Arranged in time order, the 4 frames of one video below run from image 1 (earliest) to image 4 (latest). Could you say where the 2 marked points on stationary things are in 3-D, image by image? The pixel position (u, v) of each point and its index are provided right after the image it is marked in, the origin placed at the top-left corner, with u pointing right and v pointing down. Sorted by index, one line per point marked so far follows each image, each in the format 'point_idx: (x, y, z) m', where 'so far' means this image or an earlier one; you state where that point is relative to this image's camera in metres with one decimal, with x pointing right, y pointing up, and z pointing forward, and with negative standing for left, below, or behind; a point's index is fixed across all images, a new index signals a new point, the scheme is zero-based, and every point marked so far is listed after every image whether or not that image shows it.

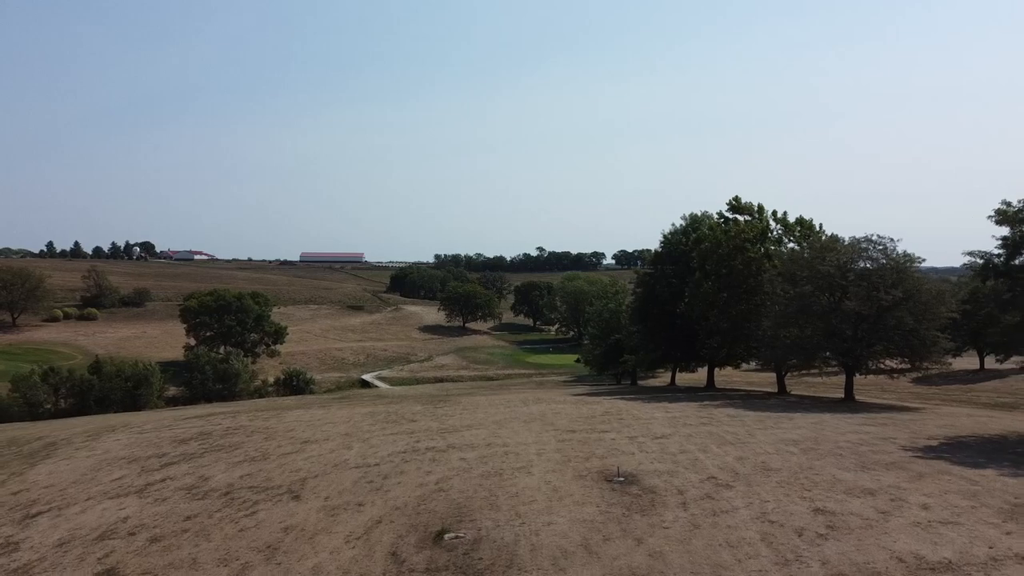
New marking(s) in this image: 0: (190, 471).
0: (-7.4, -4.2, +16.4) m
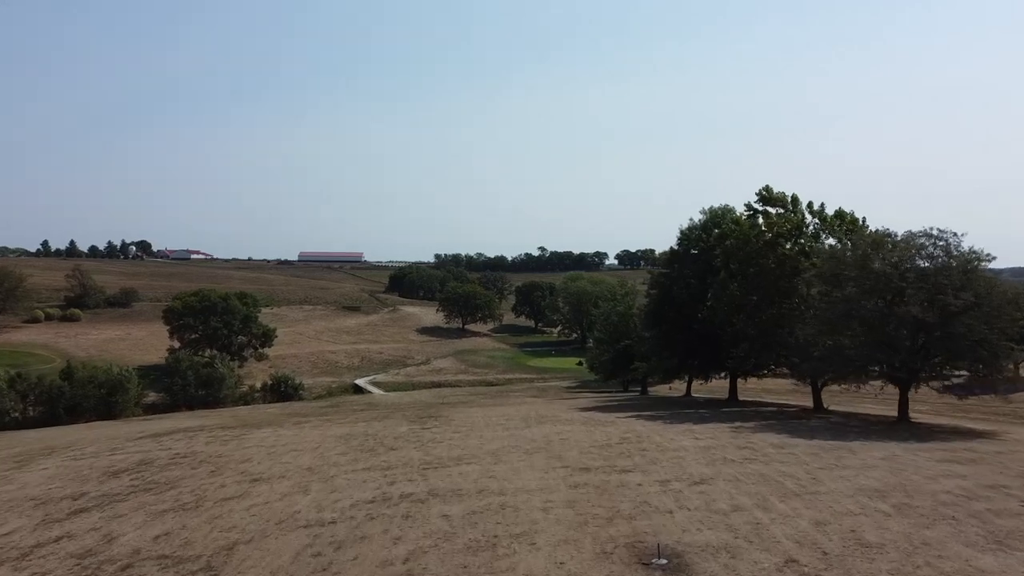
0: (-7.4, -4.2, +12.8) m
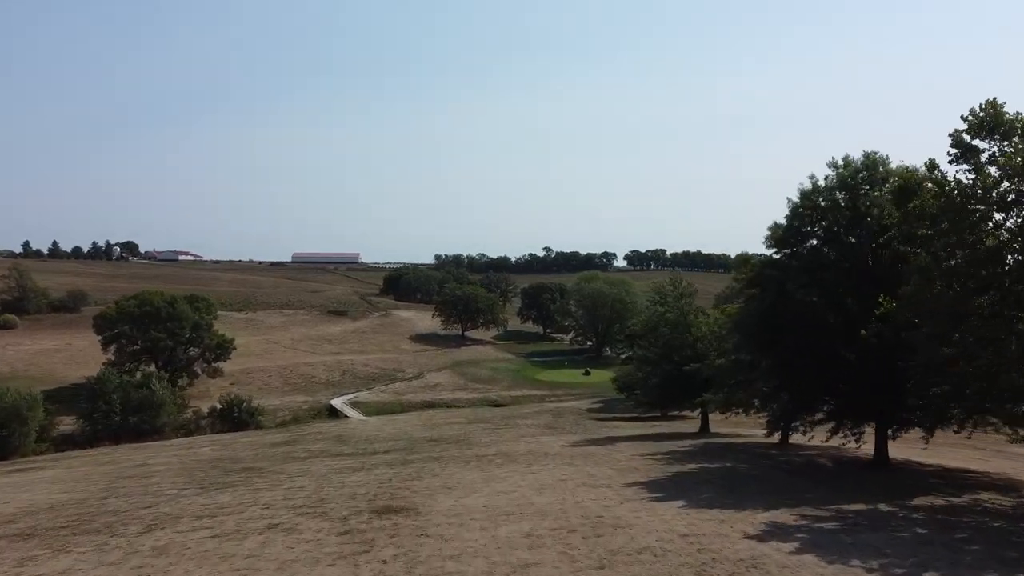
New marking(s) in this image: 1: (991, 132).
0: (-7.0, -4.1, +0.7) m
1: (+10.2, +3.3, +15.2) m
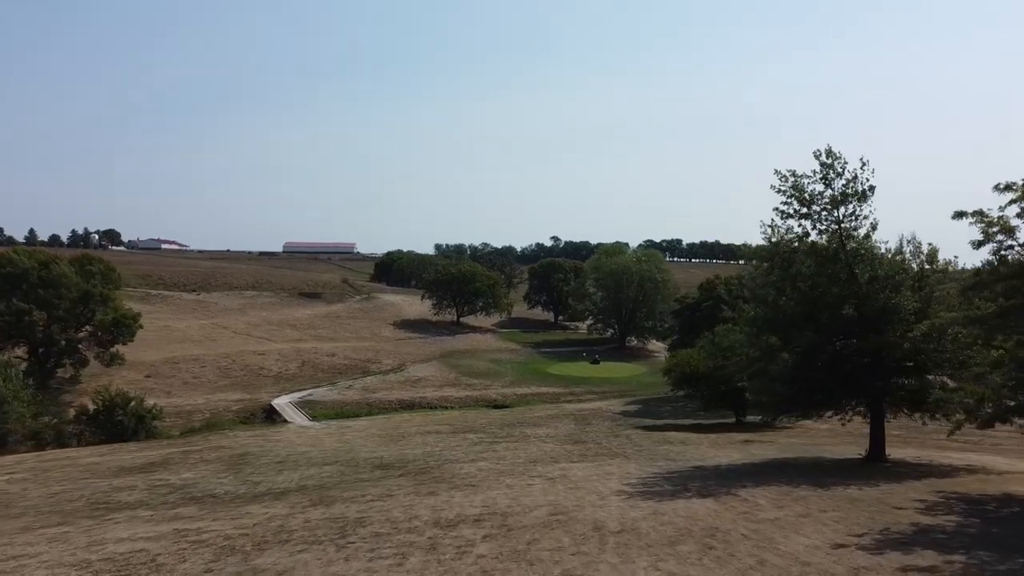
0: (-7.1, -1.6, -14.9) m
1: (+10.2, +5.8, -0.5) m
